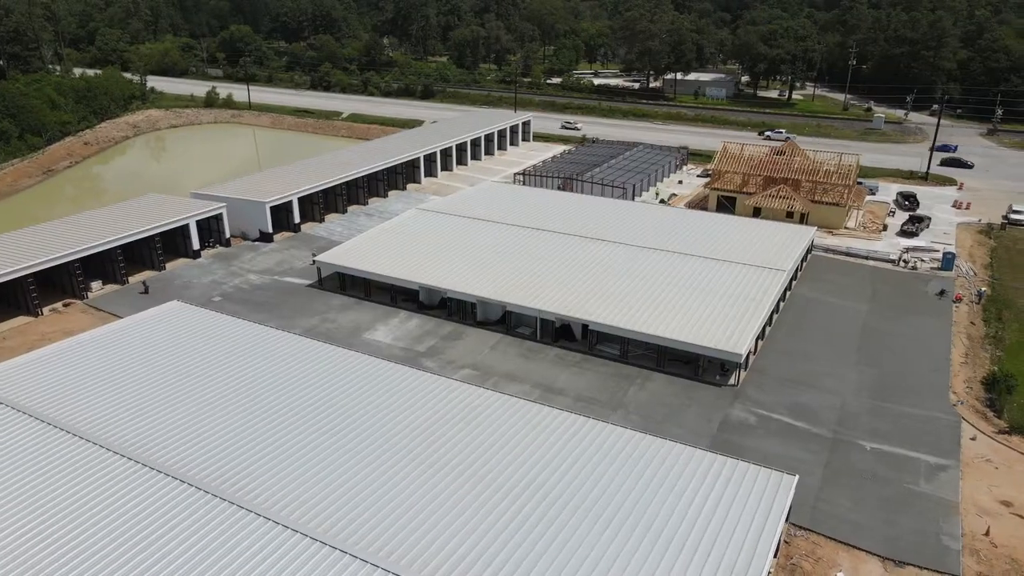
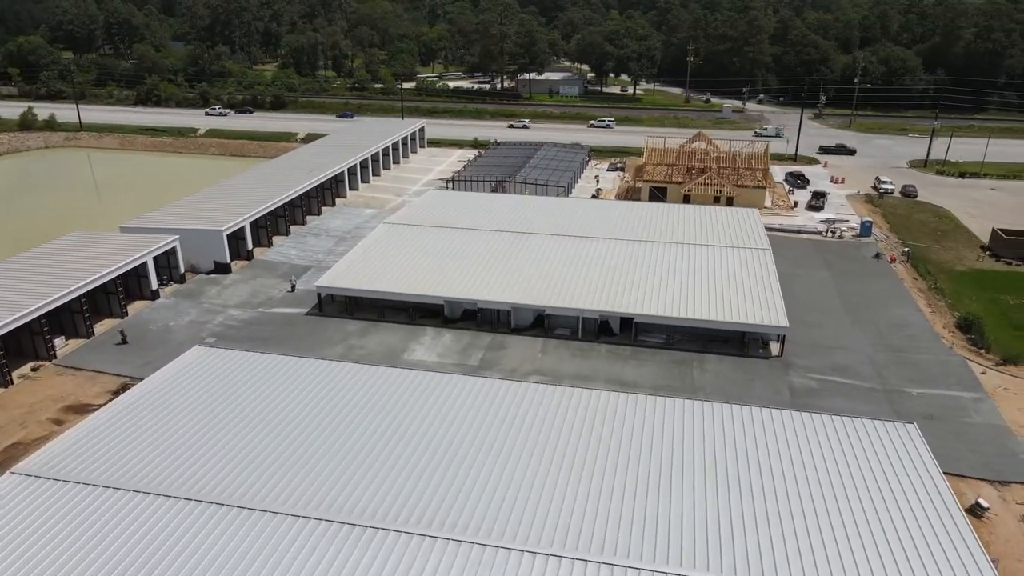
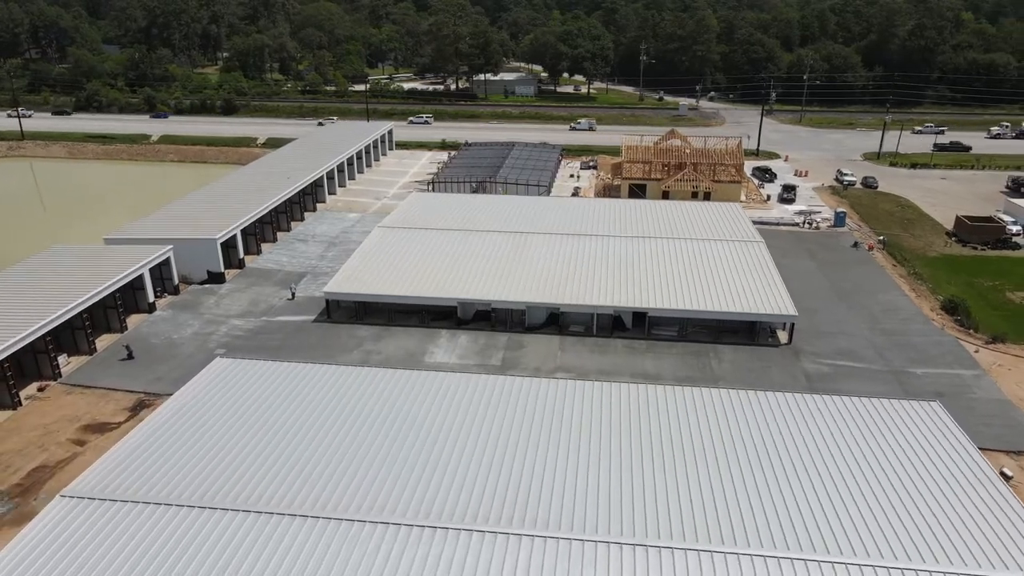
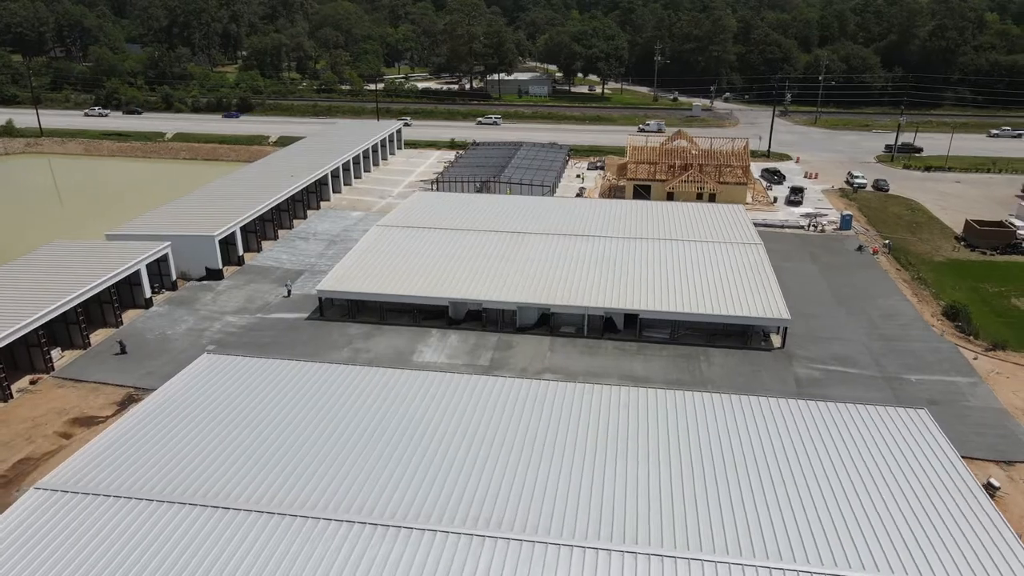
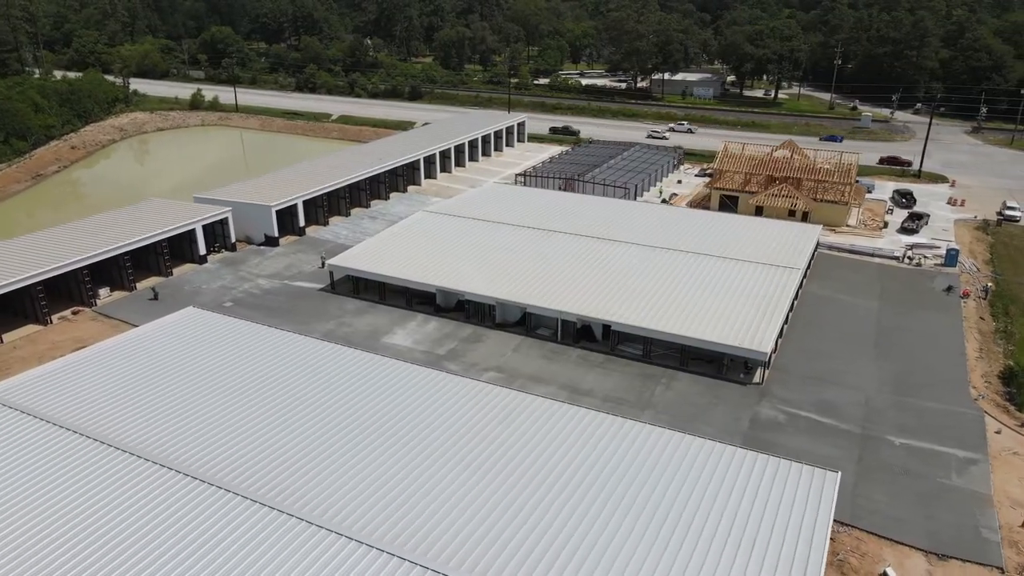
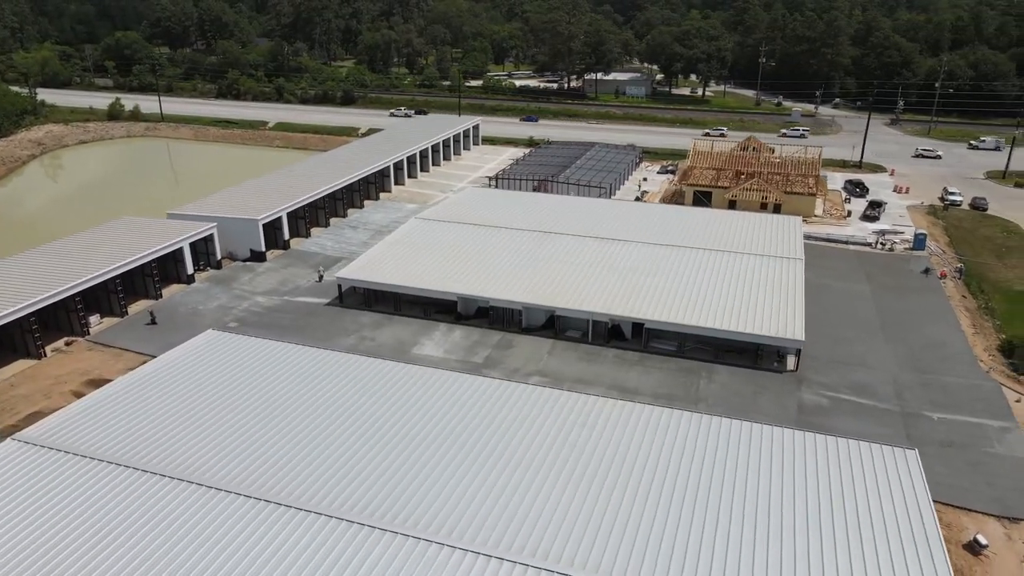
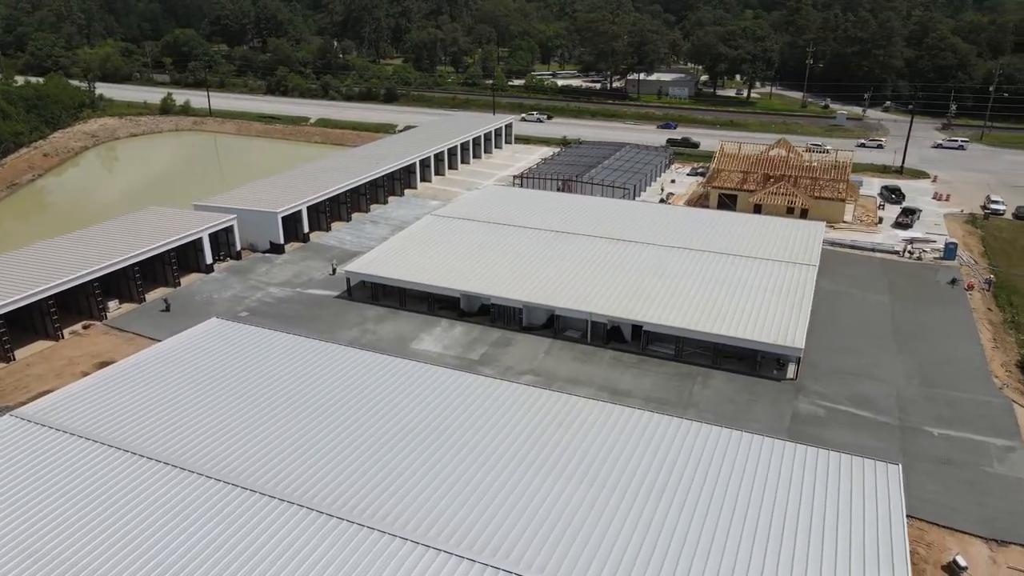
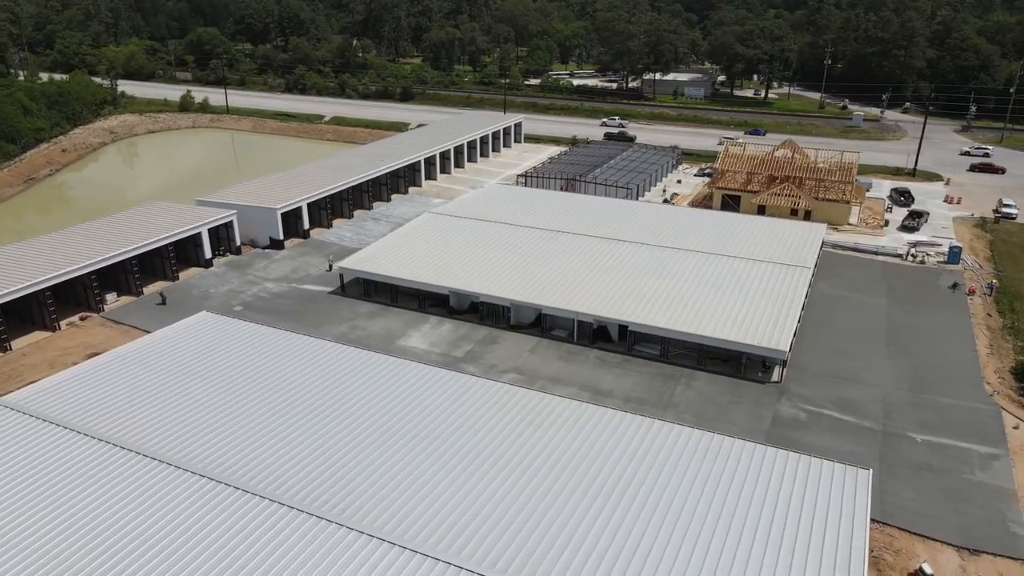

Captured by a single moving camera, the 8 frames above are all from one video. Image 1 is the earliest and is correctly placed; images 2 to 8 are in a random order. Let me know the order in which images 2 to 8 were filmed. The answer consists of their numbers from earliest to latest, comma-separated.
5, 8, 7, 6, 2, 4, 3
